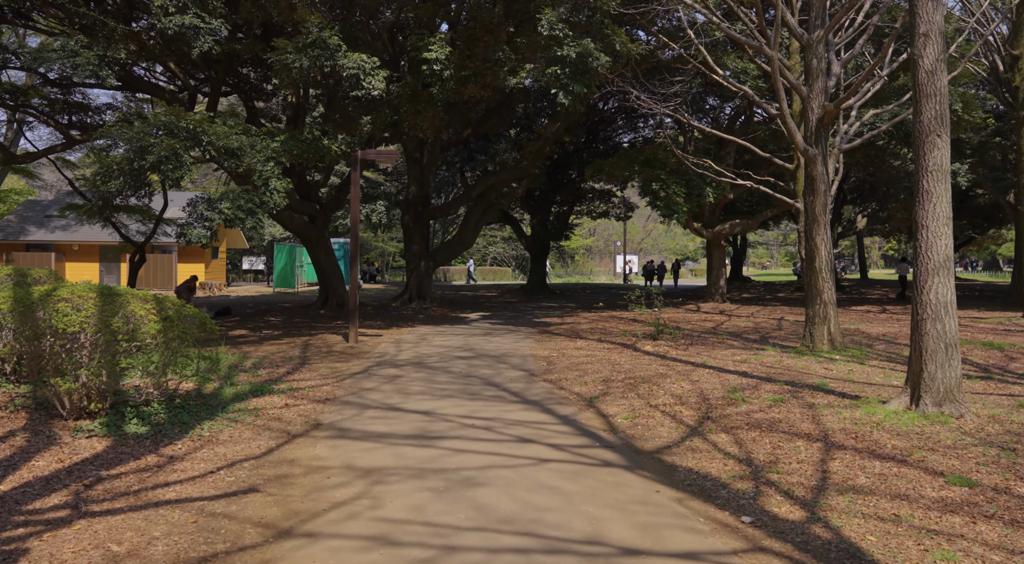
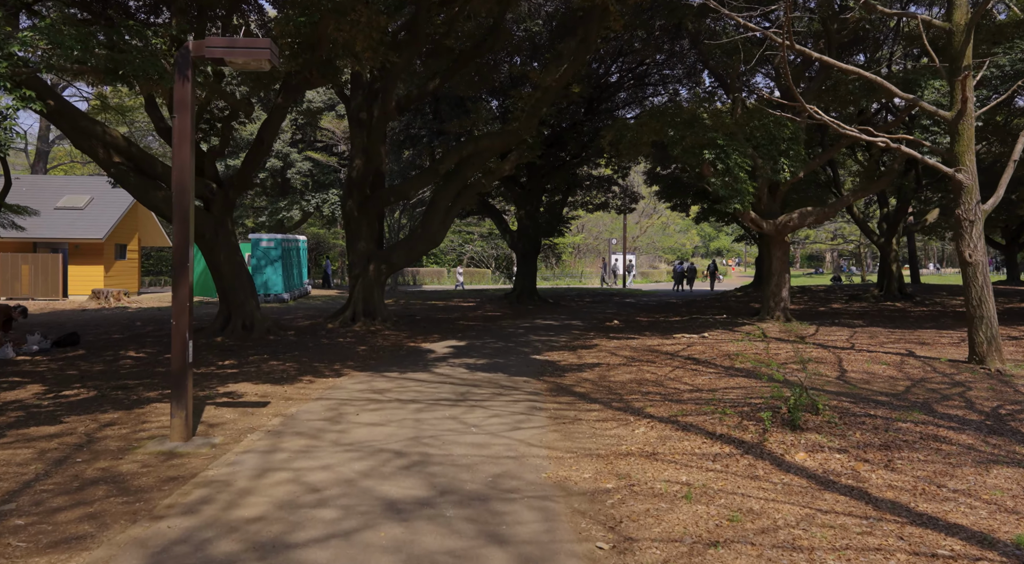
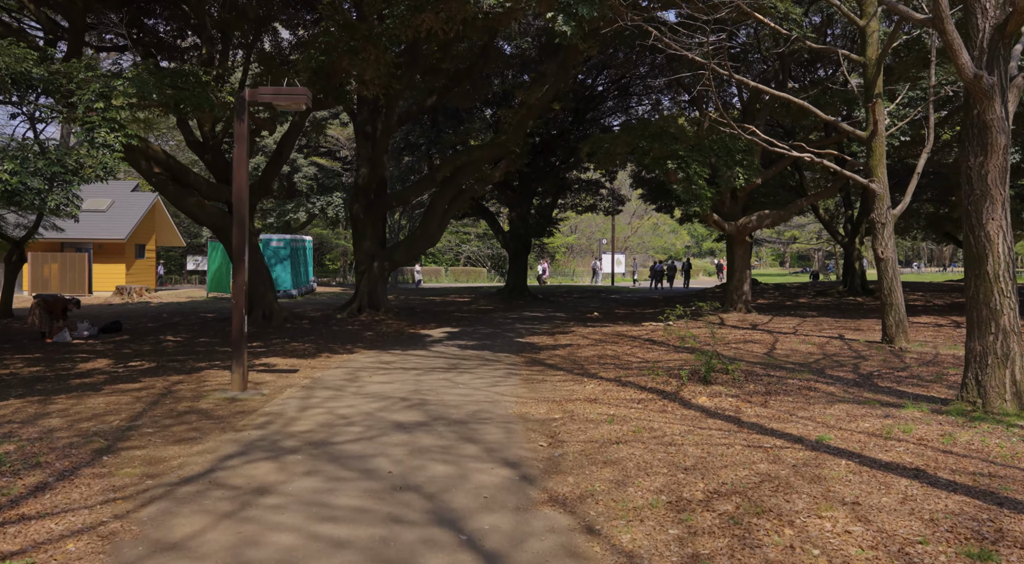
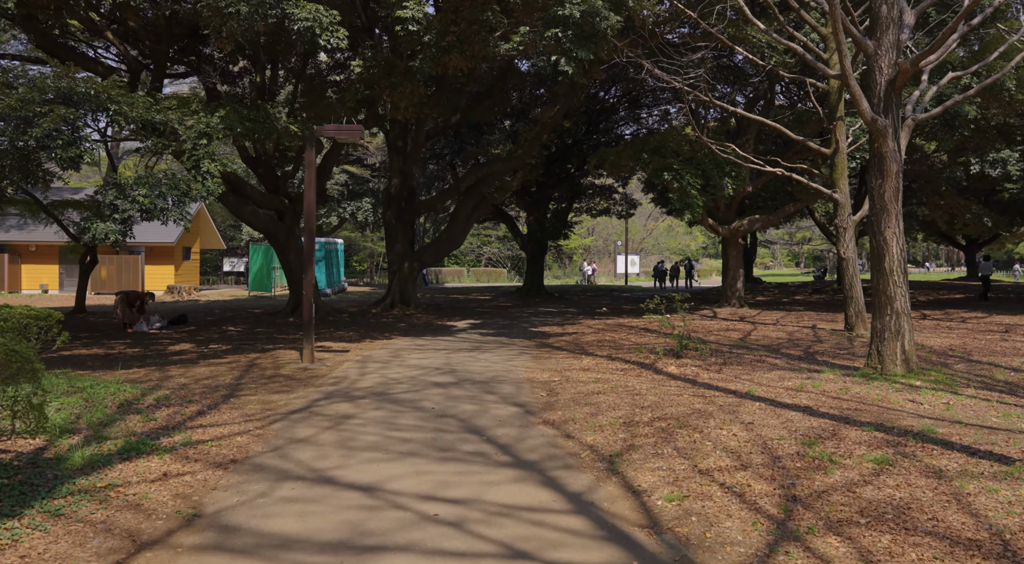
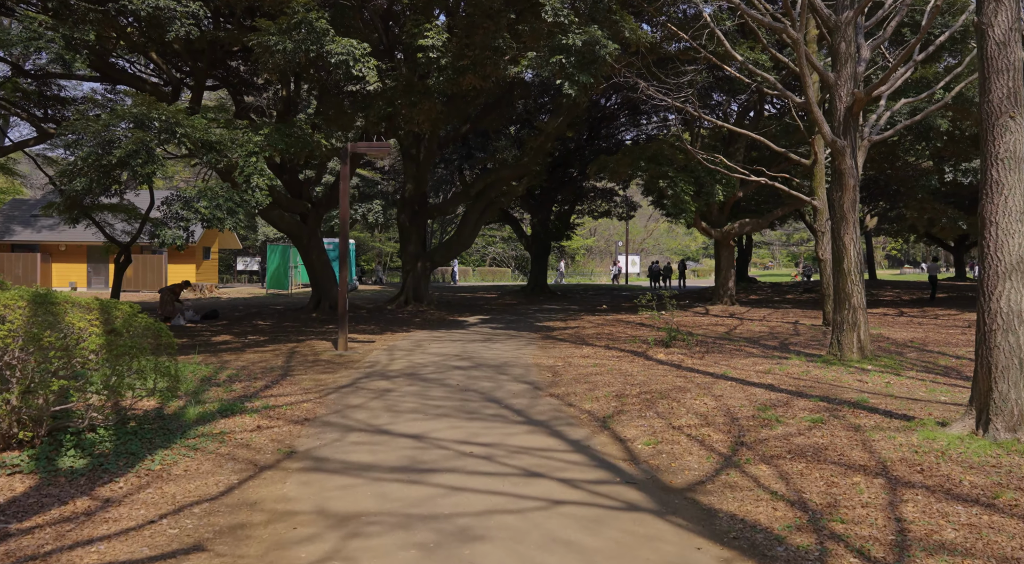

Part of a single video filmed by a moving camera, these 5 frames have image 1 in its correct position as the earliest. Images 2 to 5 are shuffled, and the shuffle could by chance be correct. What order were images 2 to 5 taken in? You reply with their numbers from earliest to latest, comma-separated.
5, 4, 3, 2
